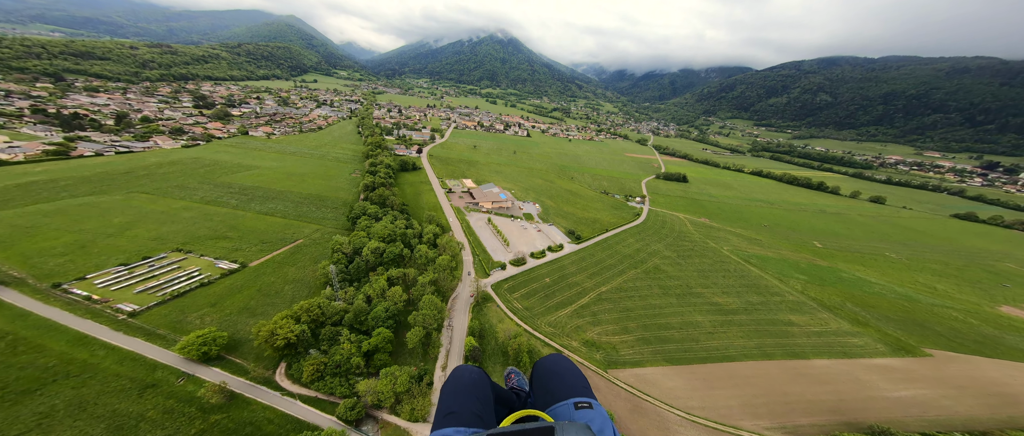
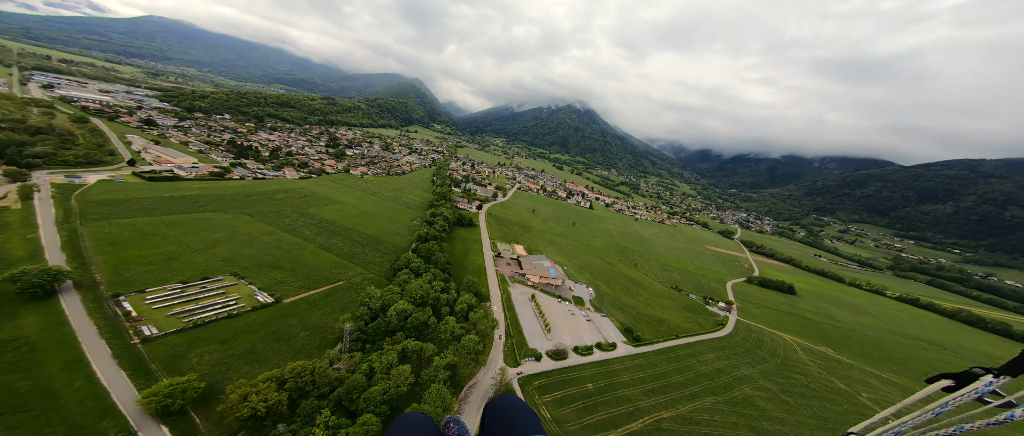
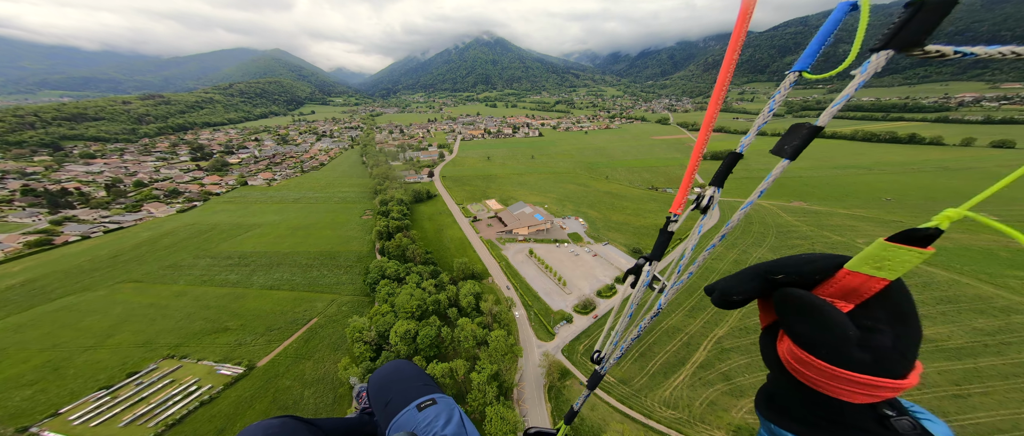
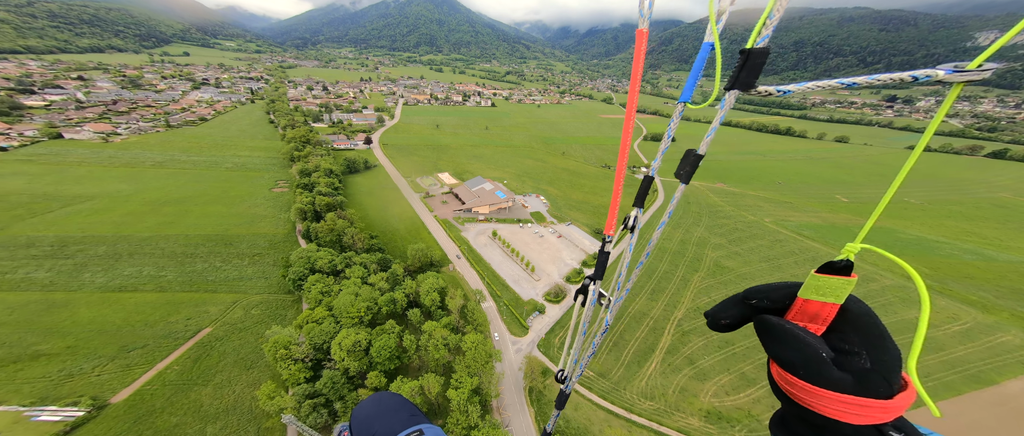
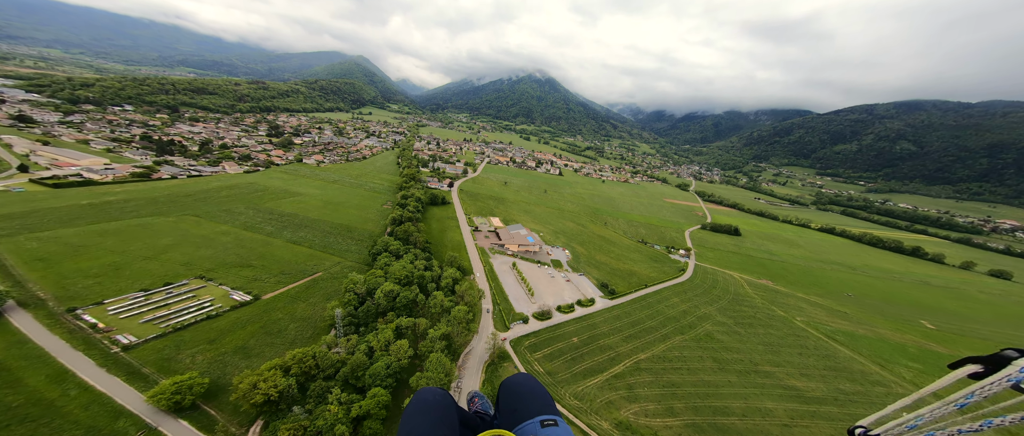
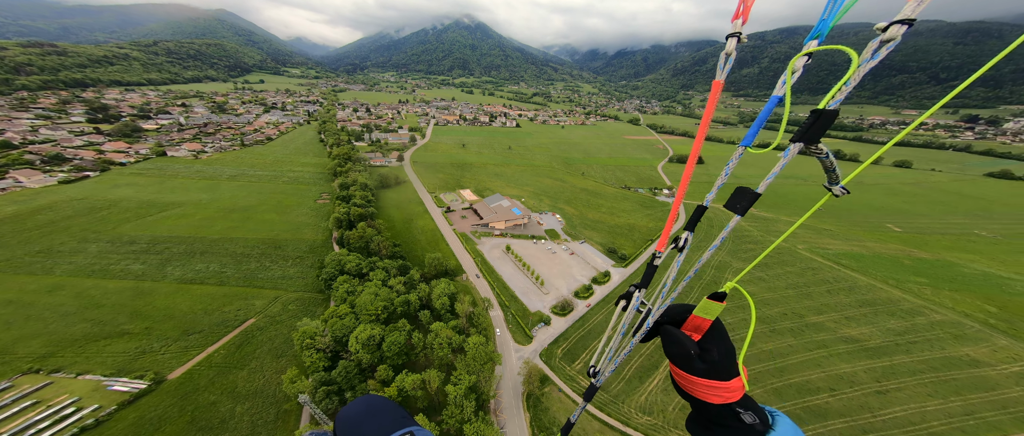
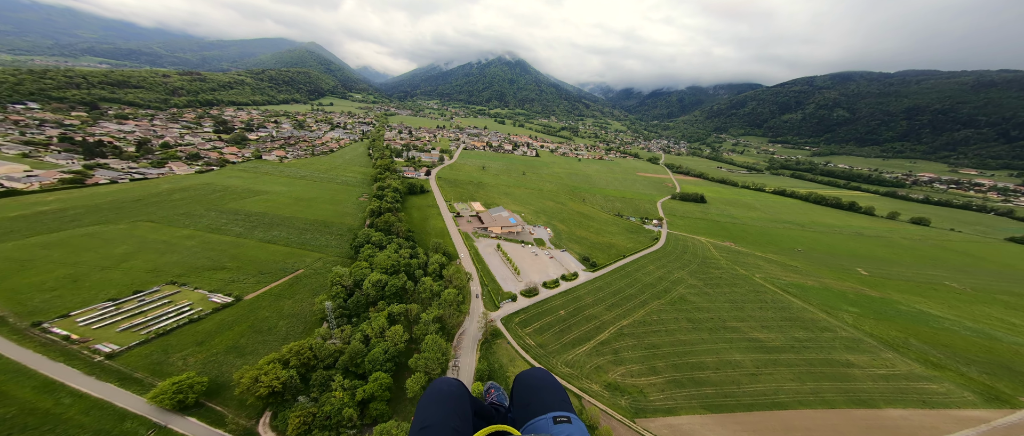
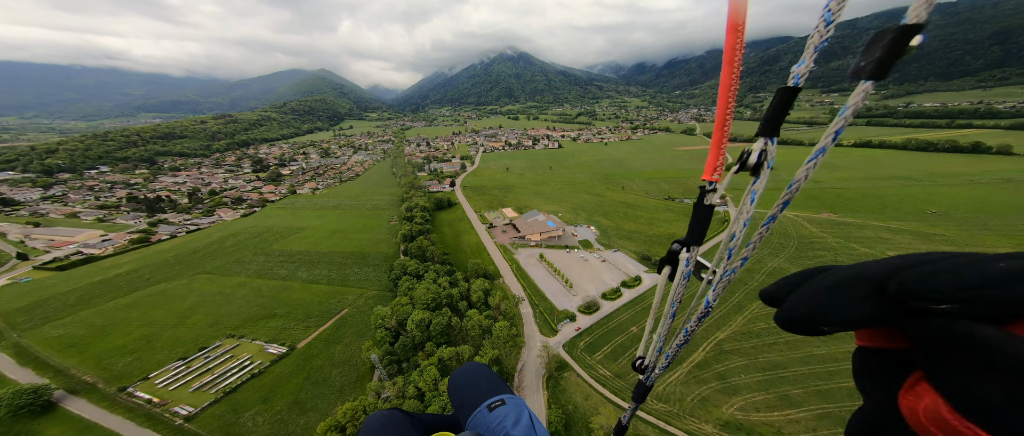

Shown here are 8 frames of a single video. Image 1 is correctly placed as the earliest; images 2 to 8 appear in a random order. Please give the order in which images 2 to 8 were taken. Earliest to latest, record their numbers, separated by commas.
7, 5, 2, 8, 3, 6, 4
